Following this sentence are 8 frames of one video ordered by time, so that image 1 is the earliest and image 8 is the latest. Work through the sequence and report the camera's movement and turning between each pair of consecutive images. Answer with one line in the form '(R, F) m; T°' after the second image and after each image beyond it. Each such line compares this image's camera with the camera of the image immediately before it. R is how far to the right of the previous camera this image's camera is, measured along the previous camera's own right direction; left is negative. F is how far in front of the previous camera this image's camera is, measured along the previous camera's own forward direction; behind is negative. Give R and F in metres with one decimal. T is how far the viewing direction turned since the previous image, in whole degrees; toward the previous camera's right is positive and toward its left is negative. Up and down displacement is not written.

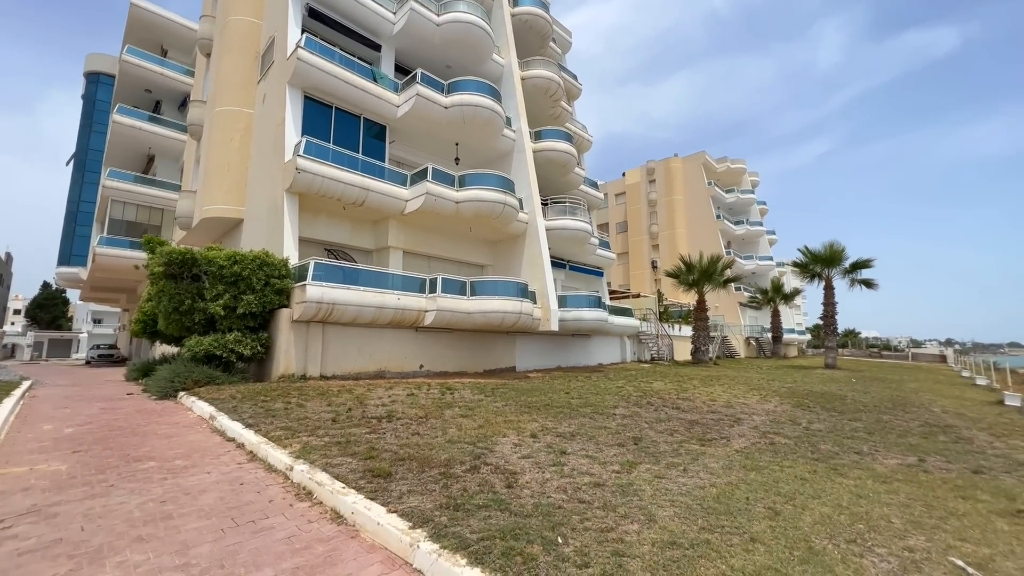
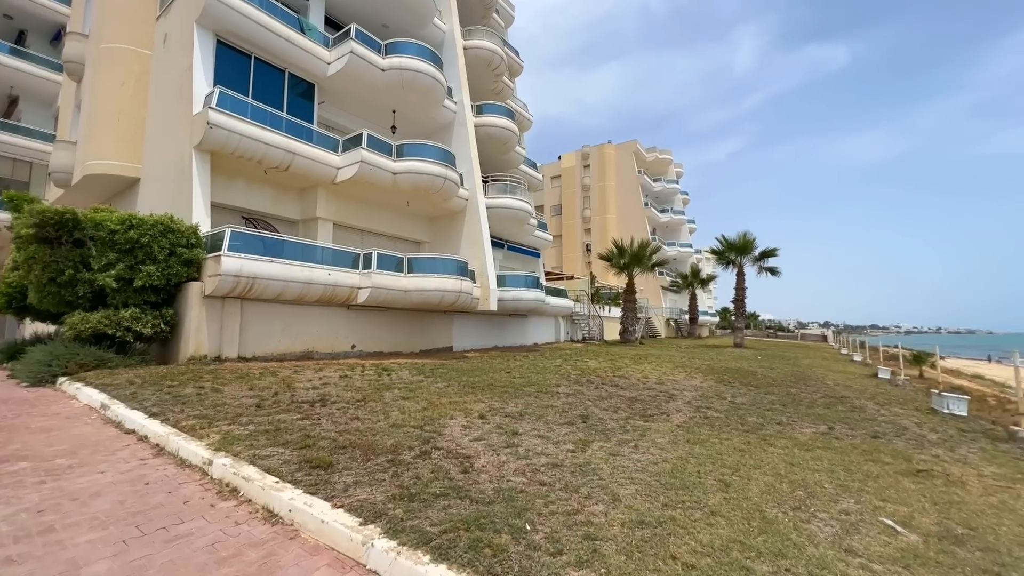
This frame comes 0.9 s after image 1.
(-0.3, +0.3) m; +9°
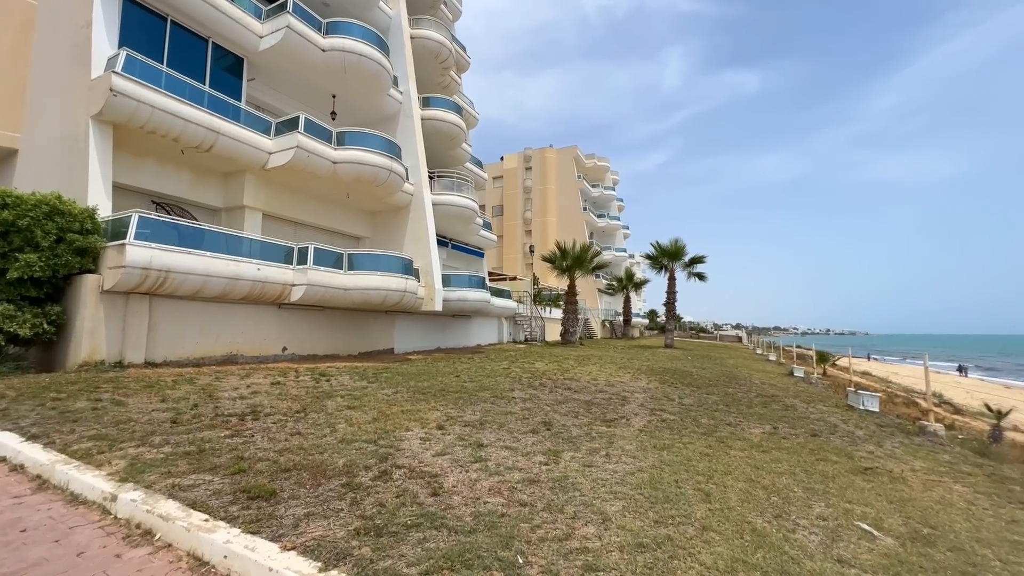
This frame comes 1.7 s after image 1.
(-0.4, +0.4) m; +8°
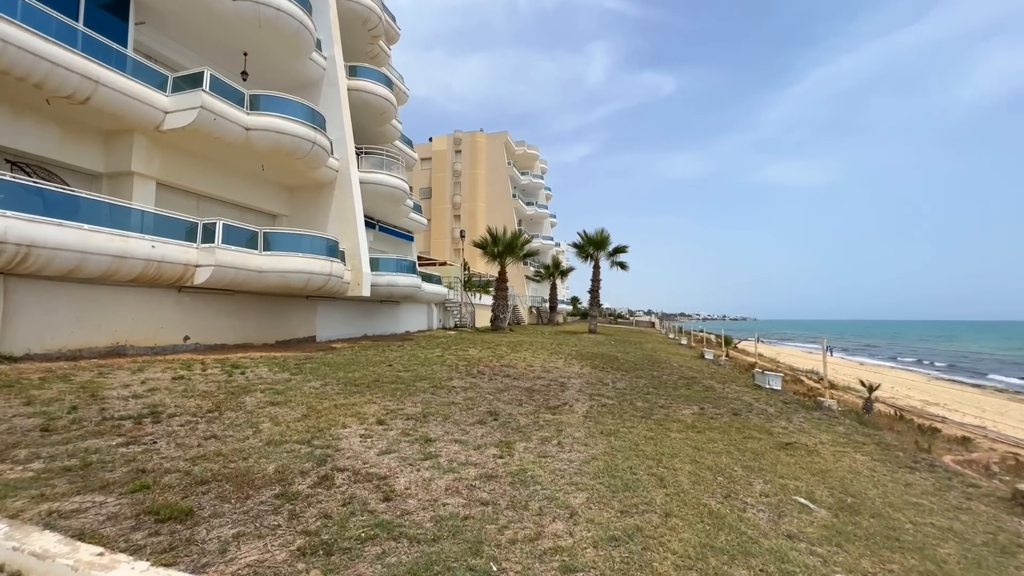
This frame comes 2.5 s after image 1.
(-0.3, +0.3) m; +10°
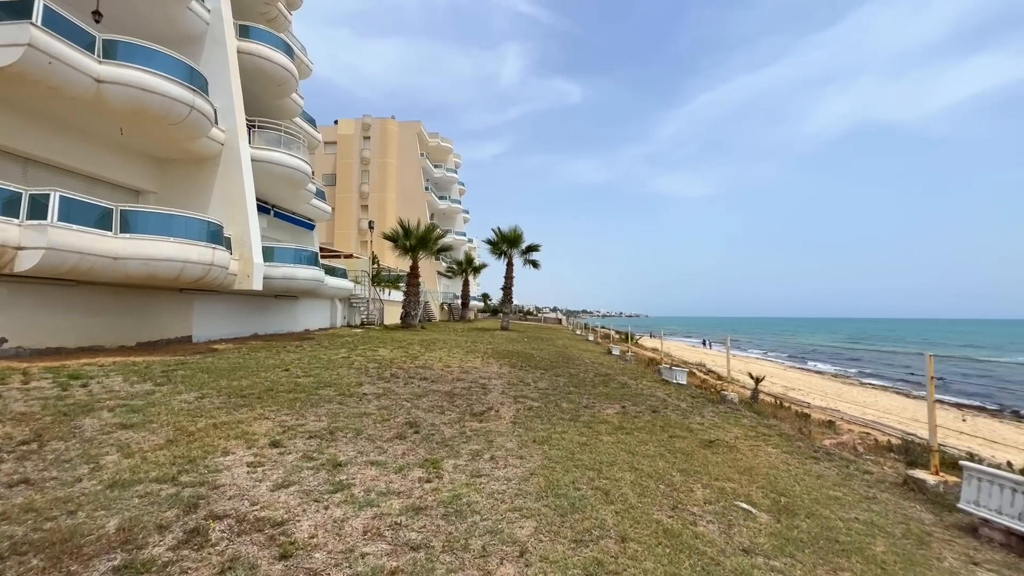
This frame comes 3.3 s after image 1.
(-0.2, +0.6) m; +12°
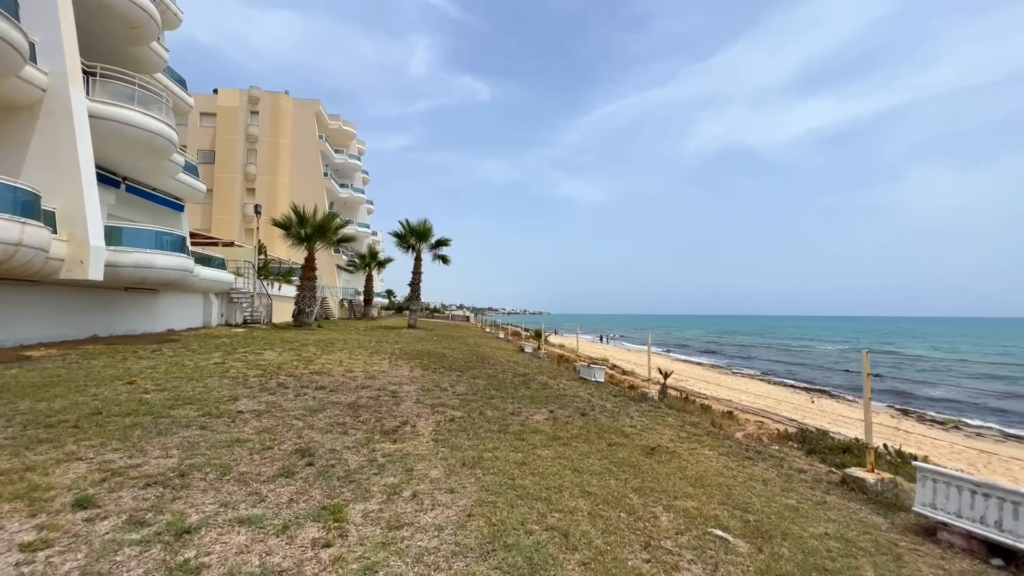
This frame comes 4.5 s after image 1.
(-0.2, +0.9) m; +12°
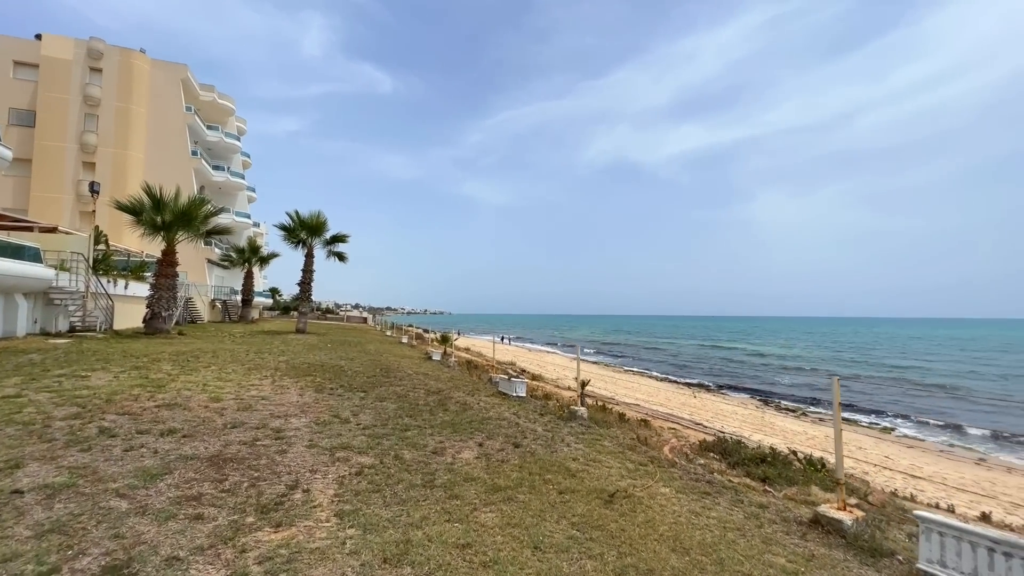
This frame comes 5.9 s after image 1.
(-0.3, +1.1) m; +13°
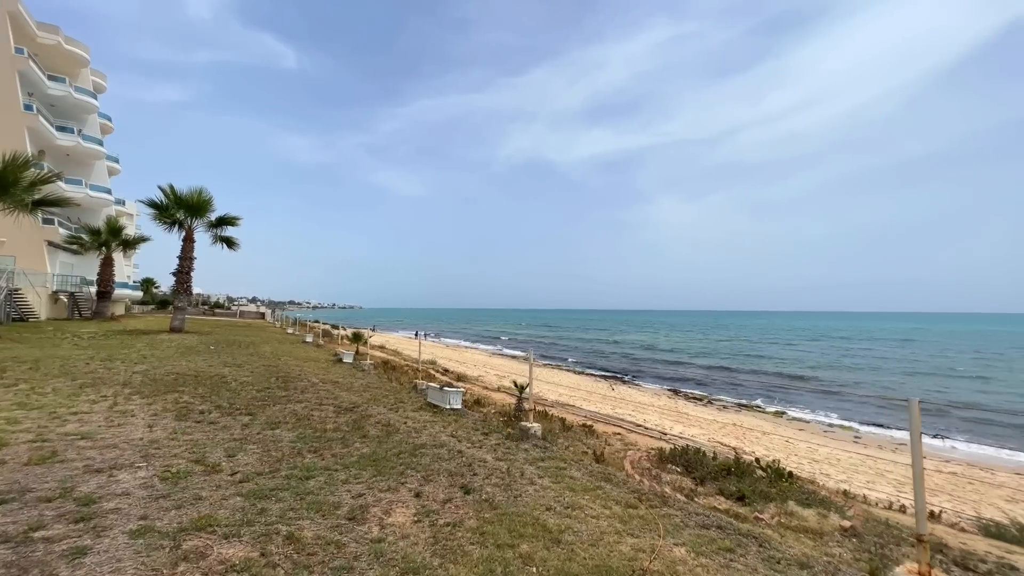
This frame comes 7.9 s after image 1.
(-0.4, +1.6) m; +11°
